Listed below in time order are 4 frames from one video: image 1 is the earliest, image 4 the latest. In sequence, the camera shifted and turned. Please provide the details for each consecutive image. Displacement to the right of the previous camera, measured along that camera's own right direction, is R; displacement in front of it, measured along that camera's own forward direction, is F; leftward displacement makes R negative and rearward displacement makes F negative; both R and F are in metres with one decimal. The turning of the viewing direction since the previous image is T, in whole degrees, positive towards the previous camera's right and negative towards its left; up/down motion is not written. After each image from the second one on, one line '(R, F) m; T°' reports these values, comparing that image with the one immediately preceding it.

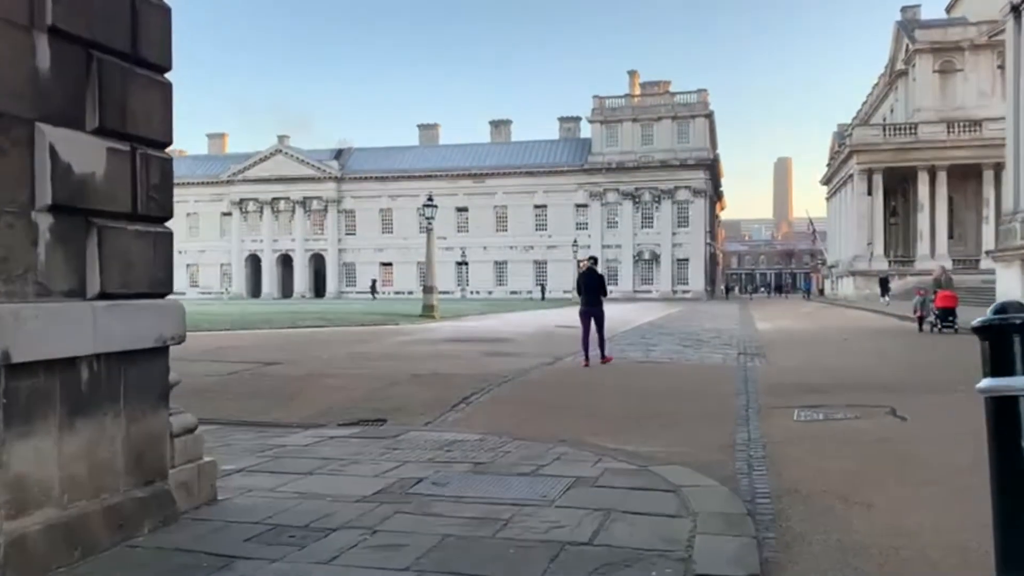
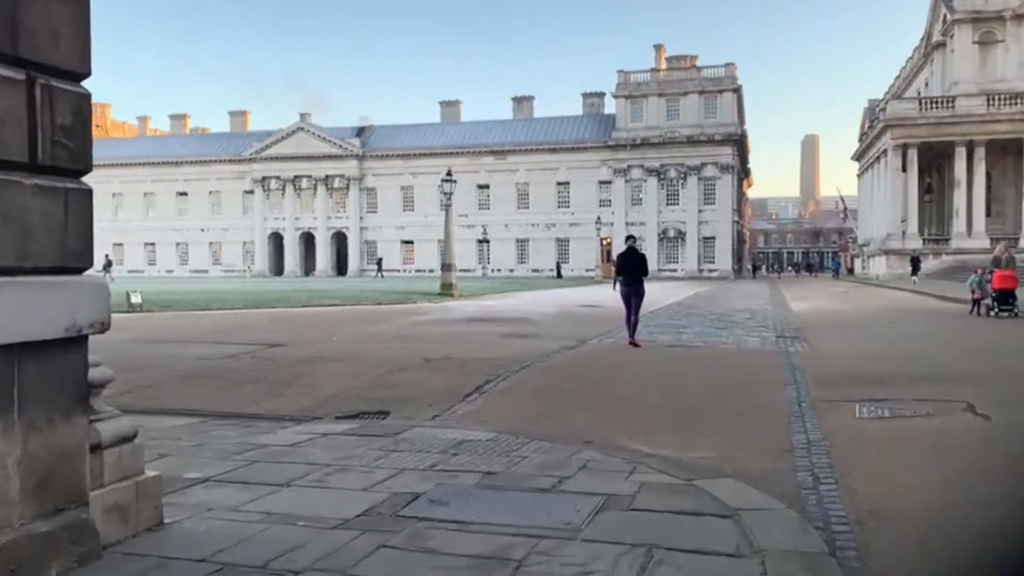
(0.0, +1.1) m; -1°
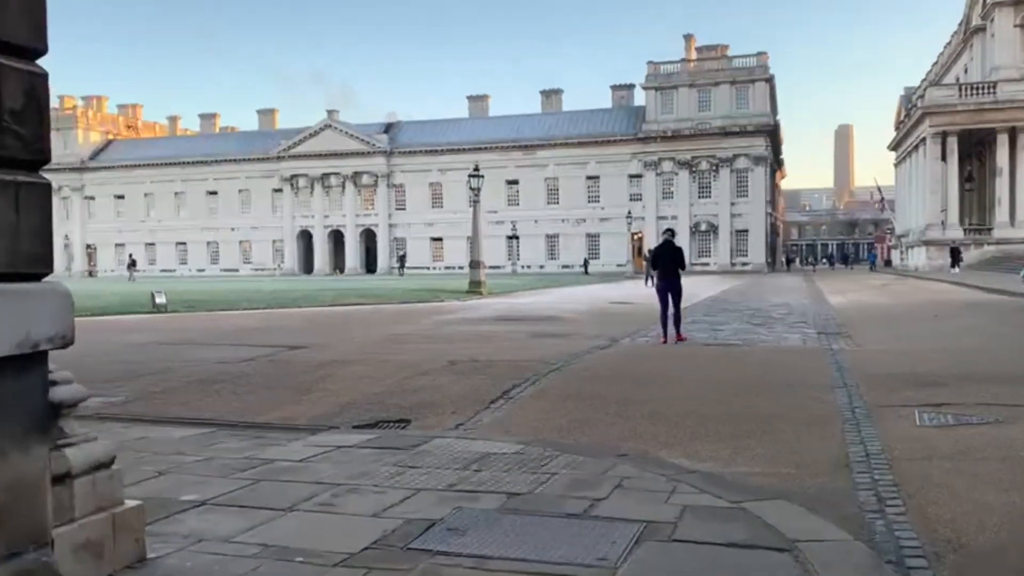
(0.0, +0.5) m; -2°
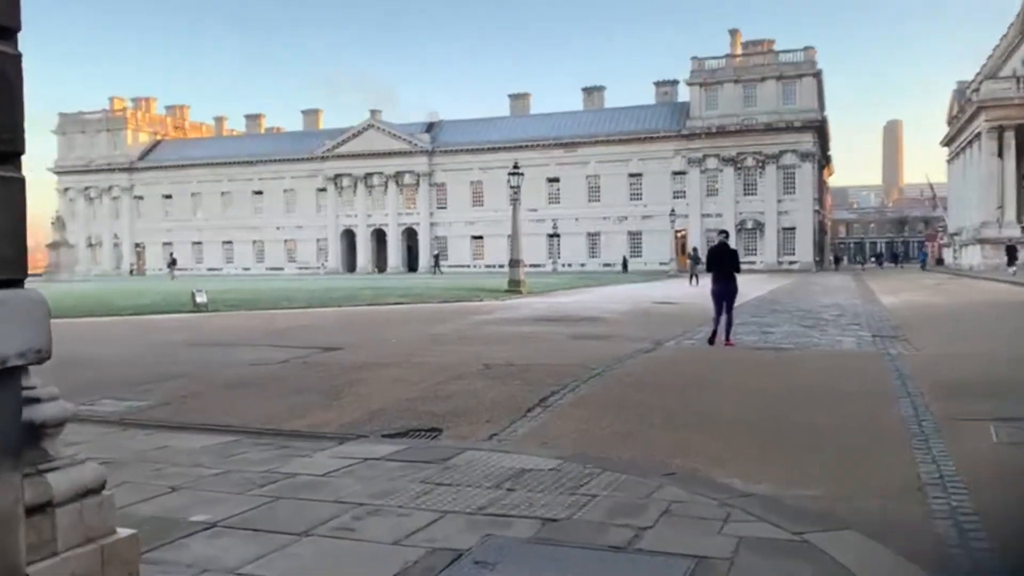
(0.0, +0.5) m; -3°
